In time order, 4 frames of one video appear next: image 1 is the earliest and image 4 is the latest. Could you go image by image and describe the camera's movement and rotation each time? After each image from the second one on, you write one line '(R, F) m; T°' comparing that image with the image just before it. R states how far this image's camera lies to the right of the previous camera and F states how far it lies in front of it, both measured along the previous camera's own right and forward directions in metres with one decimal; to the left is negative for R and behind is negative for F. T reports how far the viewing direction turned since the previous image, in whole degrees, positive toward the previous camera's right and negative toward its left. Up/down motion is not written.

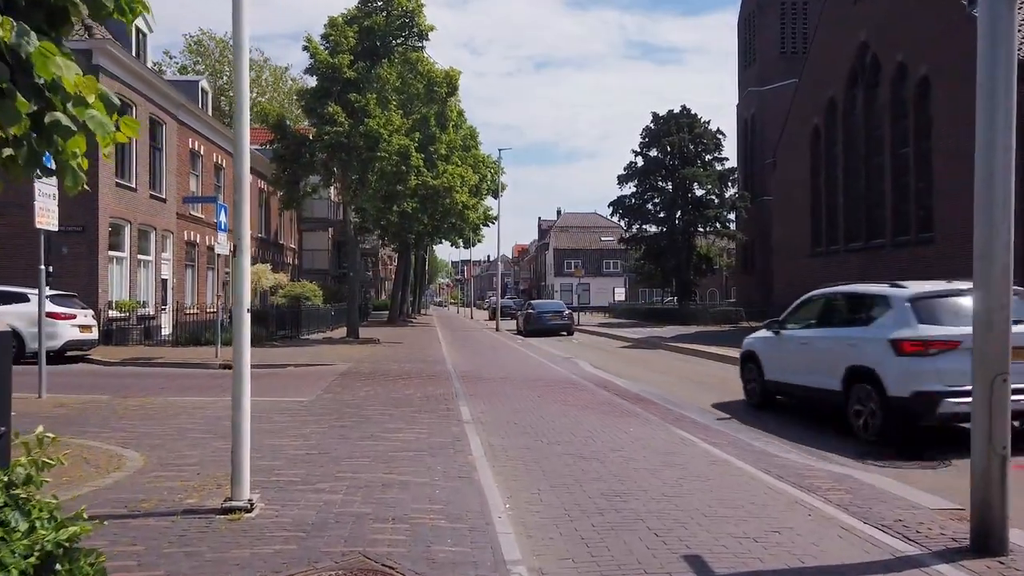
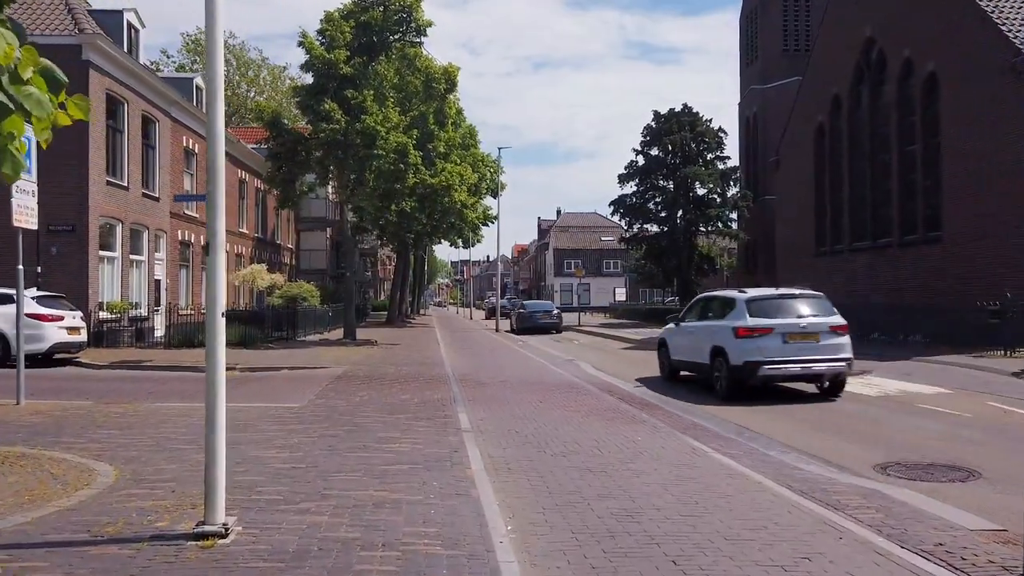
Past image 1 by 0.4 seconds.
(0.0, +0.5) m; 0°
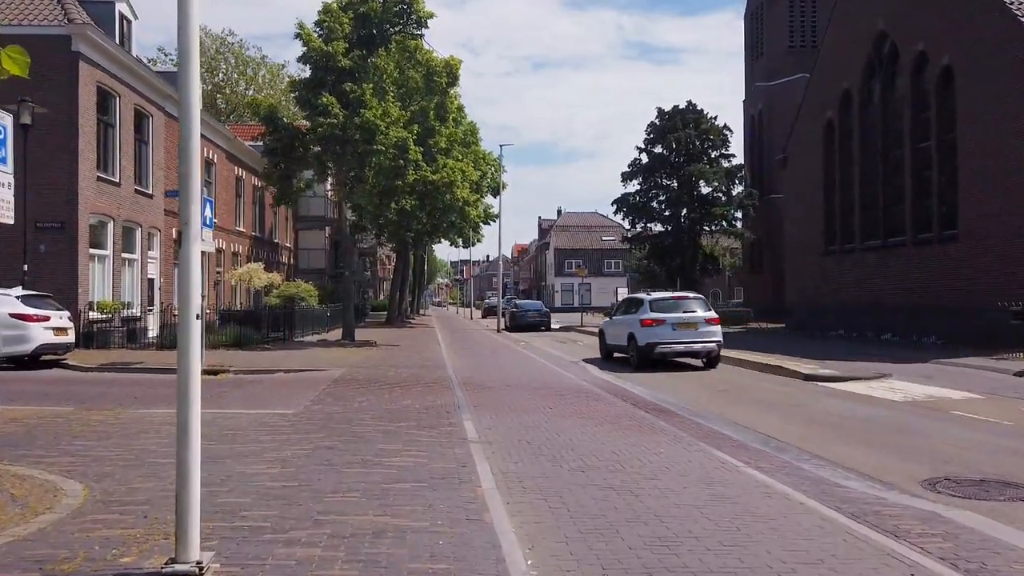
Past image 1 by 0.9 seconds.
(-0.1, +0.7) m; 0°
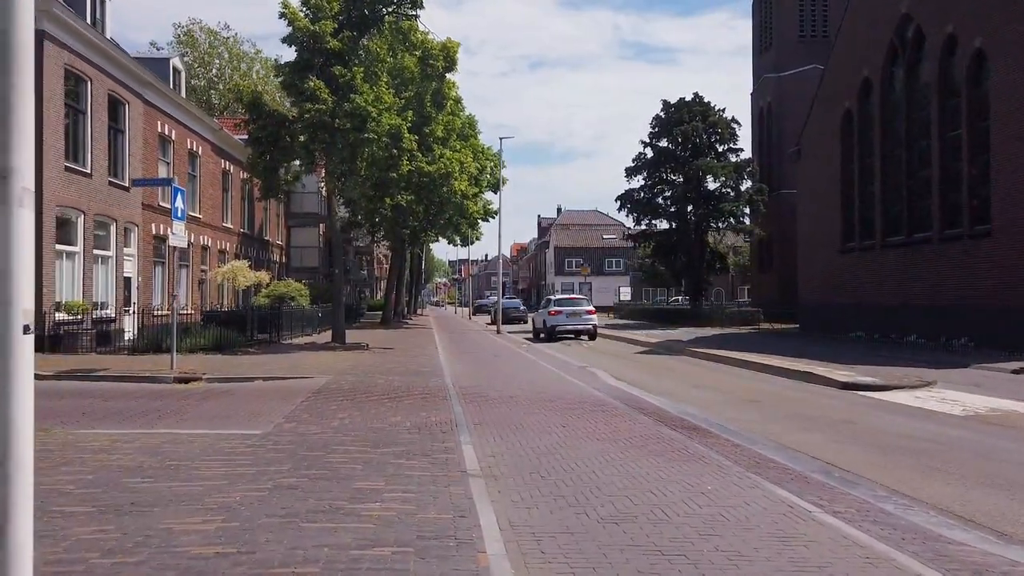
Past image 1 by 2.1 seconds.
(-0.1, +1.7) m; 0°
